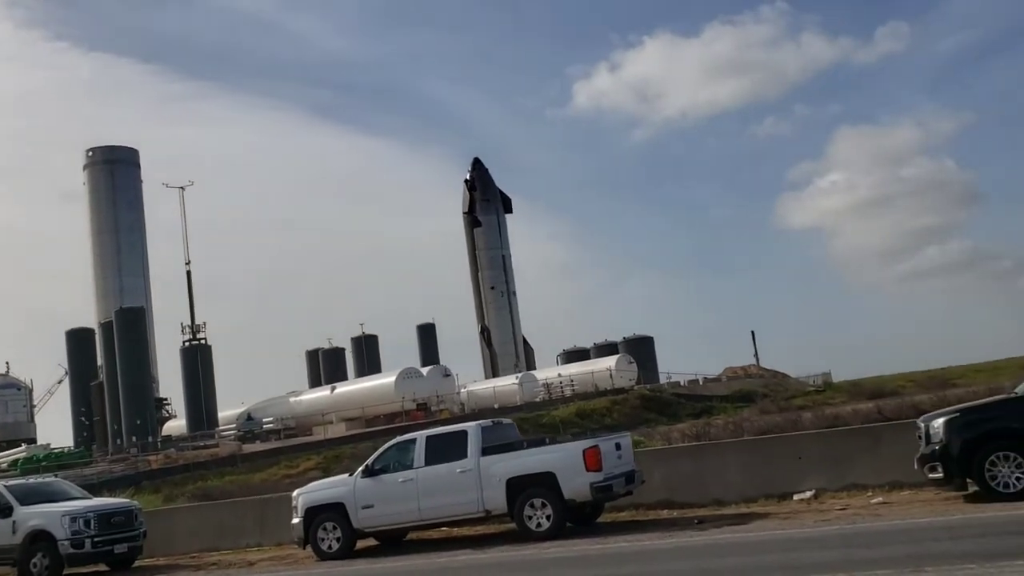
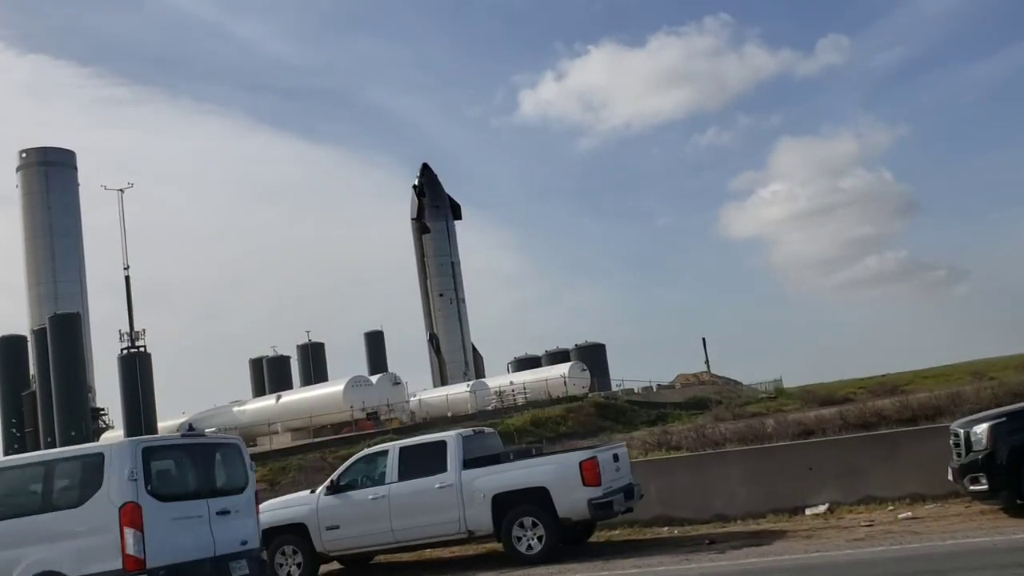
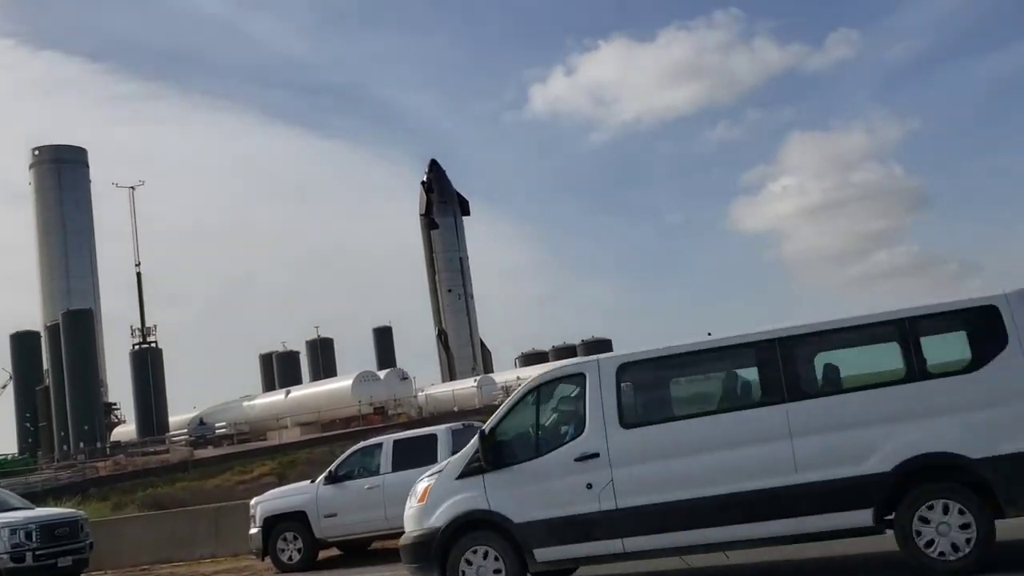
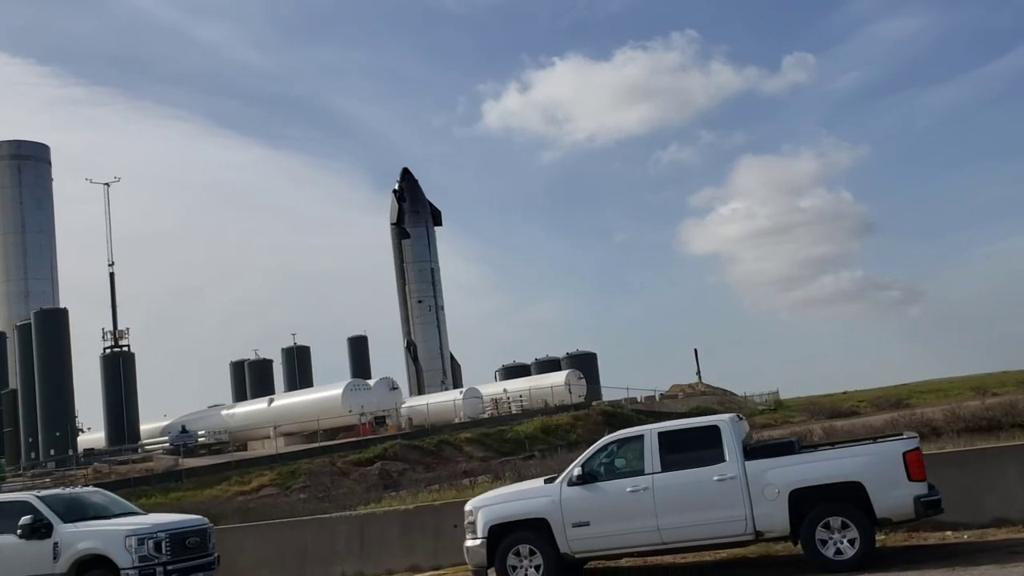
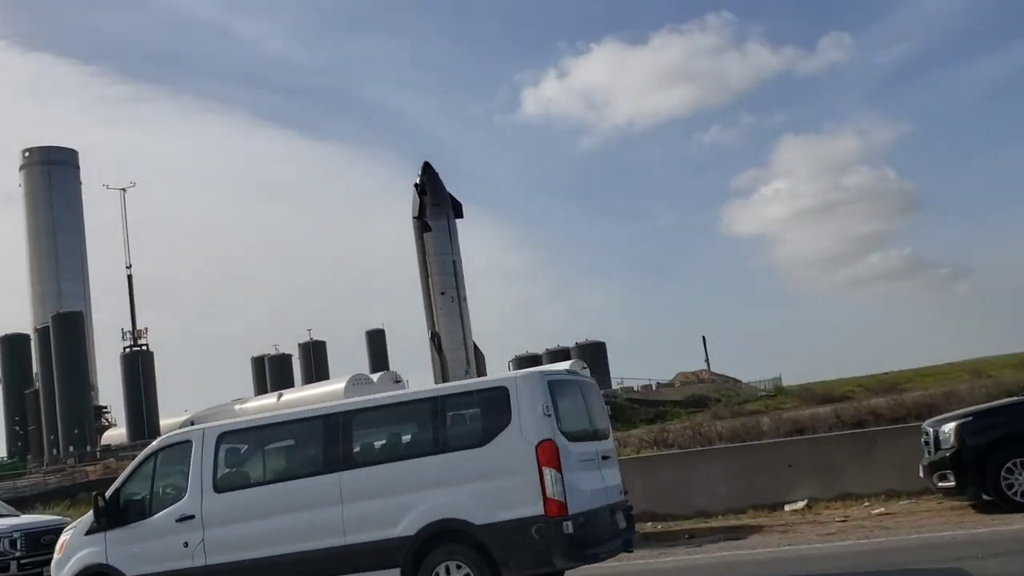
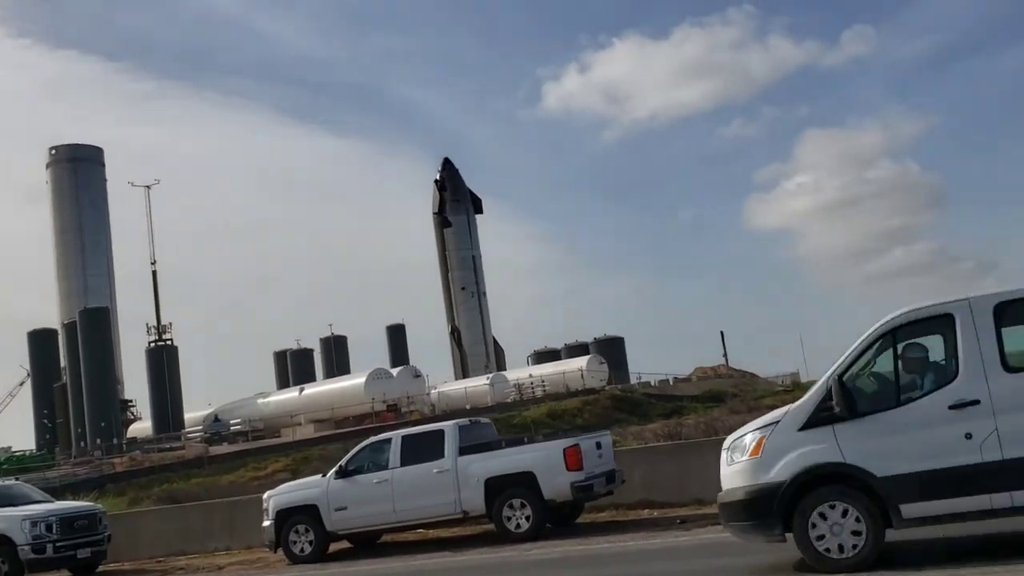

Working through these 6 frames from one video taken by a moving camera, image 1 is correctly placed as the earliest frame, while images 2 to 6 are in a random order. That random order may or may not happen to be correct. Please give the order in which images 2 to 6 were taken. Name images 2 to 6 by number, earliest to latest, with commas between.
6, 3, 5, 2, 4
